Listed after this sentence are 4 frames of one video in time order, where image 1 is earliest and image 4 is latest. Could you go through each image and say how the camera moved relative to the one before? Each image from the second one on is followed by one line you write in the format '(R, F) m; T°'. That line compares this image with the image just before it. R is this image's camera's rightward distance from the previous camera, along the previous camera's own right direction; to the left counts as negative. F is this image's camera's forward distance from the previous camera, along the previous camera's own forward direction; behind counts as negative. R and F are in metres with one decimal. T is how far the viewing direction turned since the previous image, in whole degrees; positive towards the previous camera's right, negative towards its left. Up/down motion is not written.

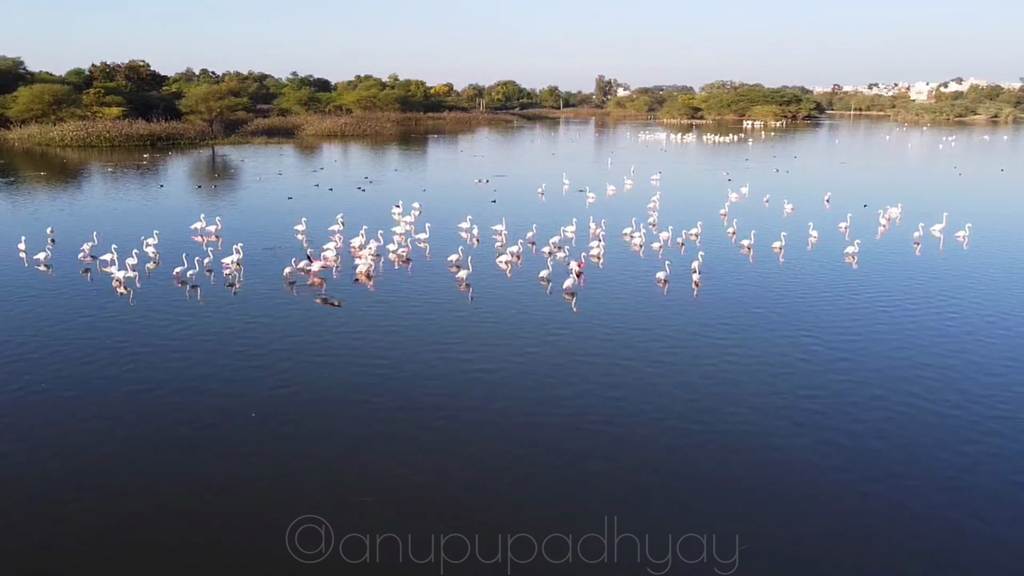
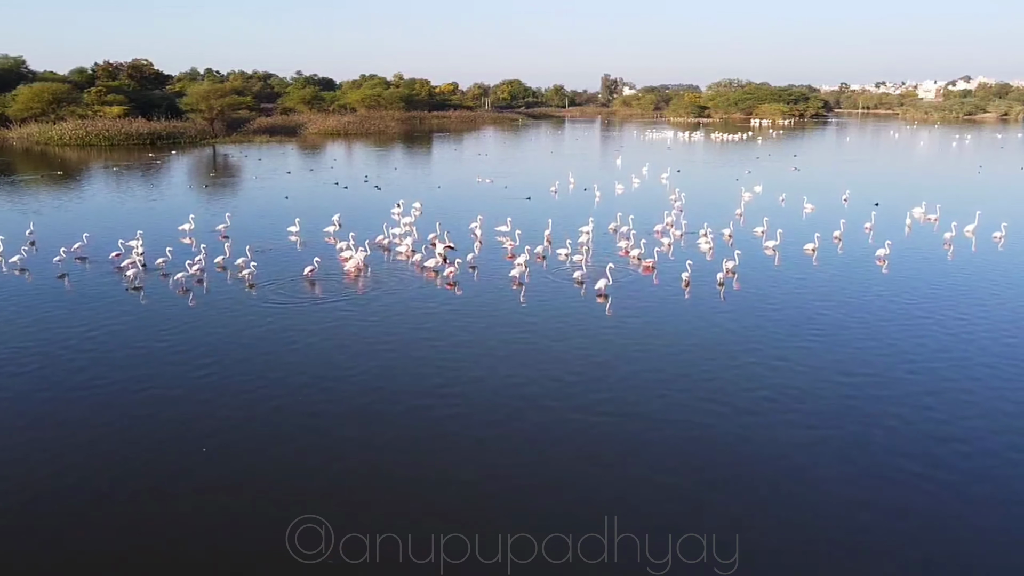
(0.0, +1.2) m; 0°
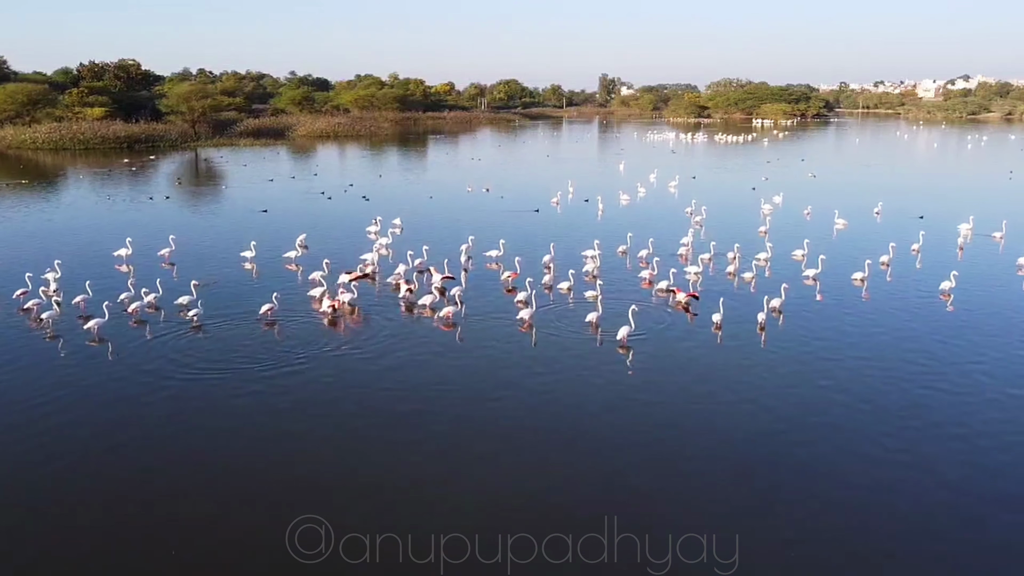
(+0.1, +3.2) m; 0°
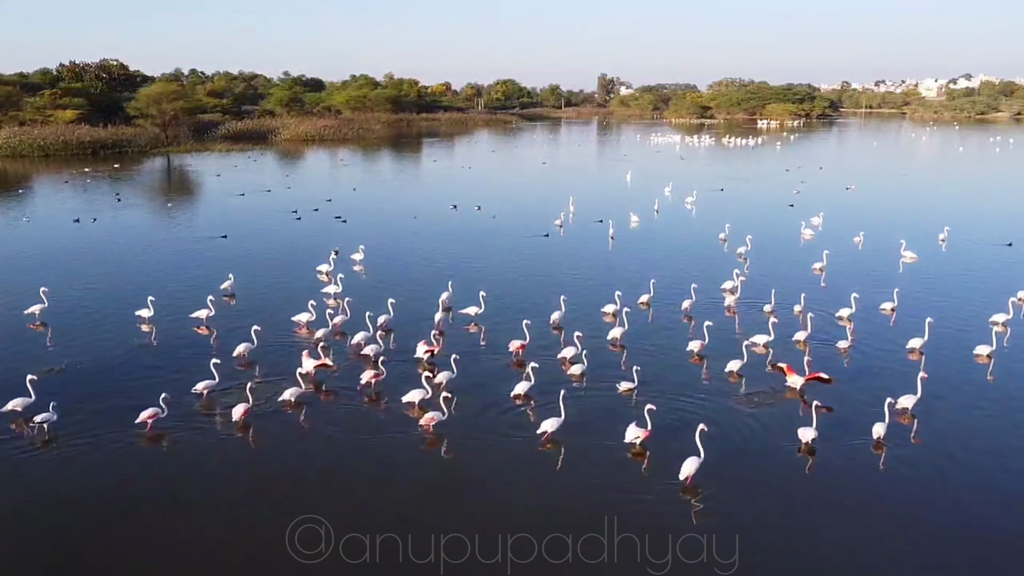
(+0.2, +4.8) m; 0°
